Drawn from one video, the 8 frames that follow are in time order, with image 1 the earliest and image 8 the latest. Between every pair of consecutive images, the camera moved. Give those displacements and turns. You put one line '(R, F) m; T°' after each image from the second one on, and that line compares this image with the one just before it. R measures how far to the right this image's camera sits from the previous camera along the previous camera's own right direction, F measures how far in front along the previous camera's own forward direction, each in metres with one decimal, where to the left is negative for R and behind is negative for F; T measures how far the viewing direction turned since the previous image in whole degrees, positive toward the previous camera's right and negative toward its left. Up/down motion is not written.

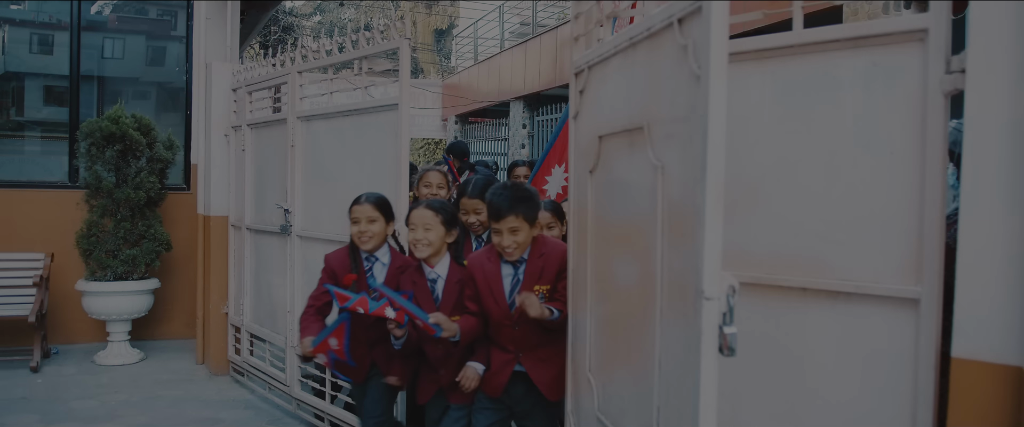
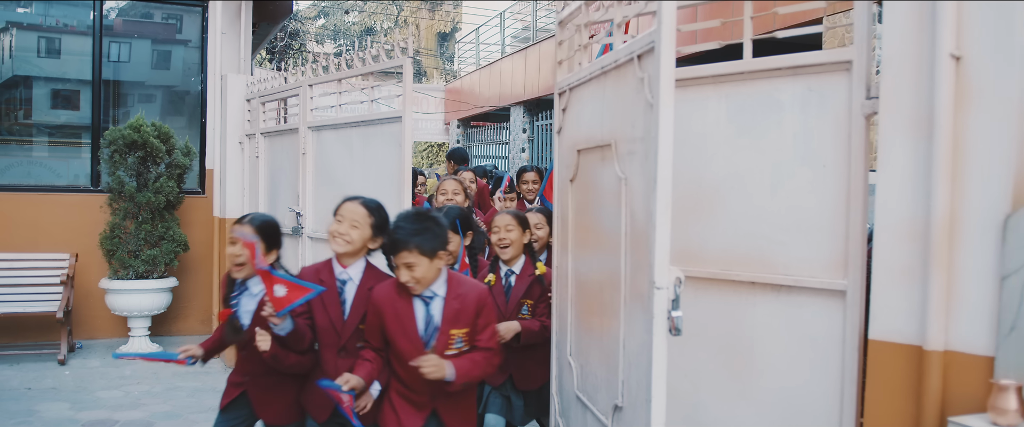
(0.0, -0.4) m; 0°
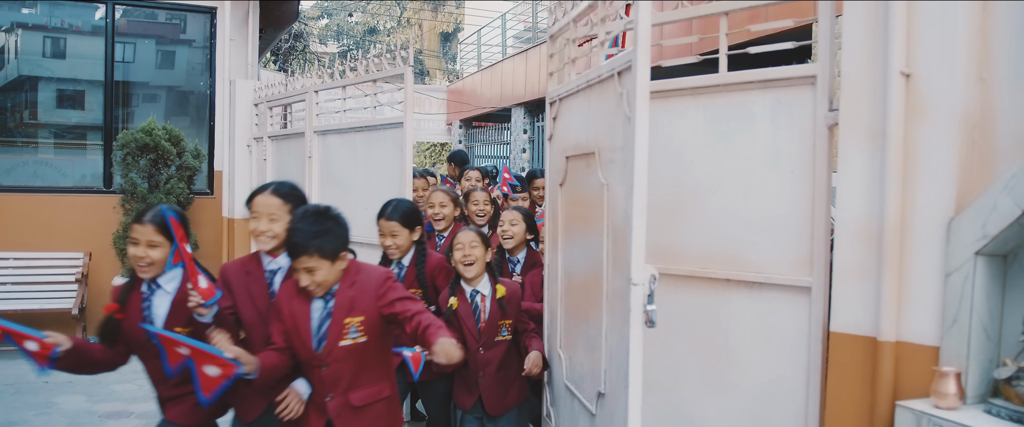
(0.0, -0.2) m; 0°
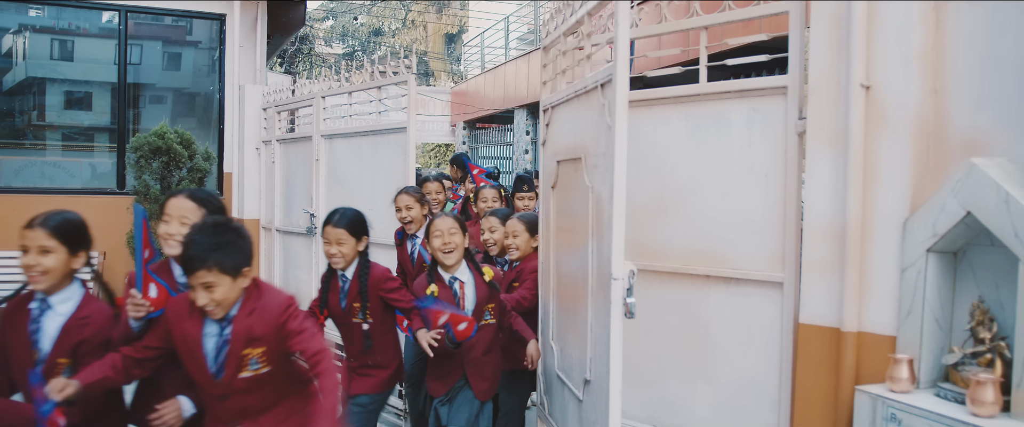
(0.0, -0.2) m; 0°
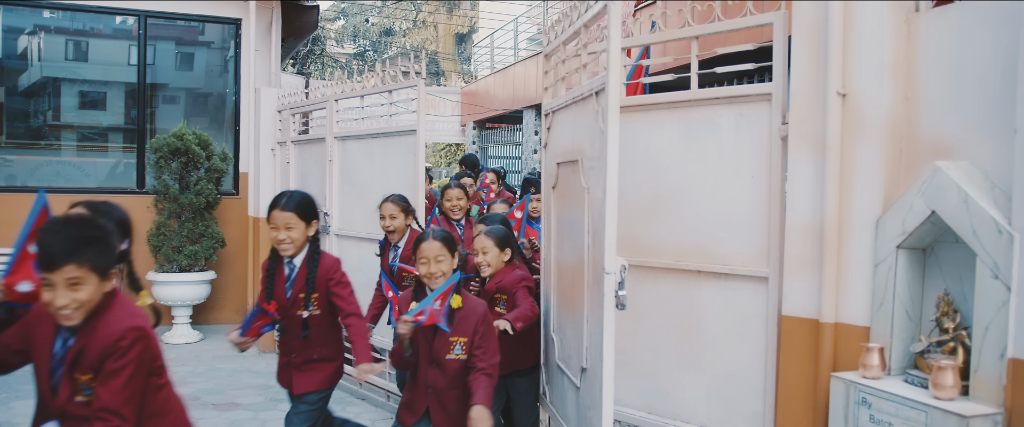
(0.0, -0.2) m; -1°
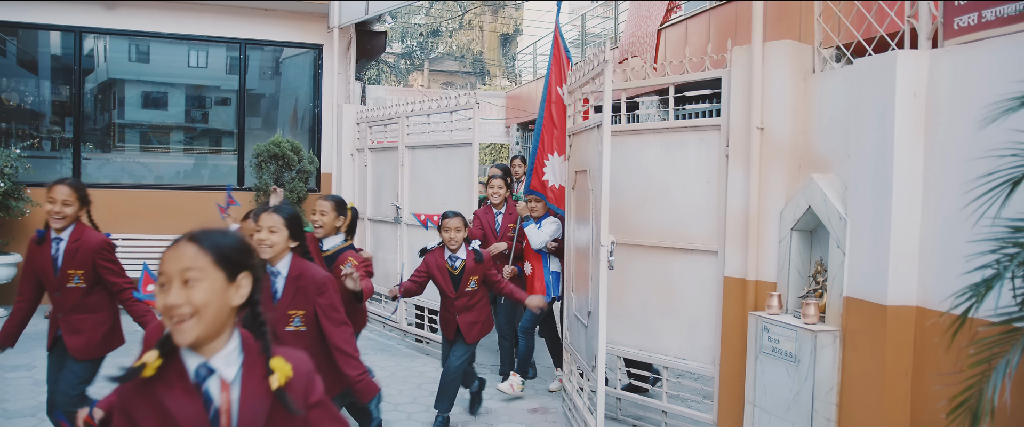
(+0.1, -1.4) m; -3°
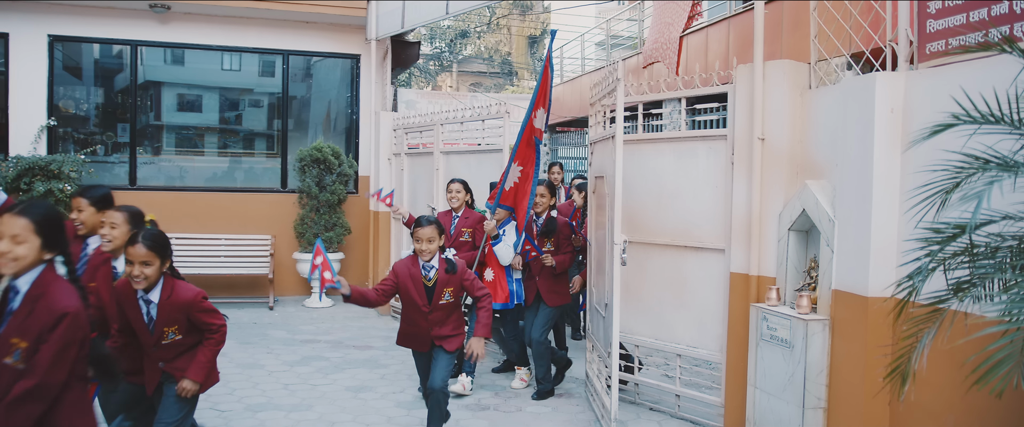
(0.0, -0.5) m; -2°
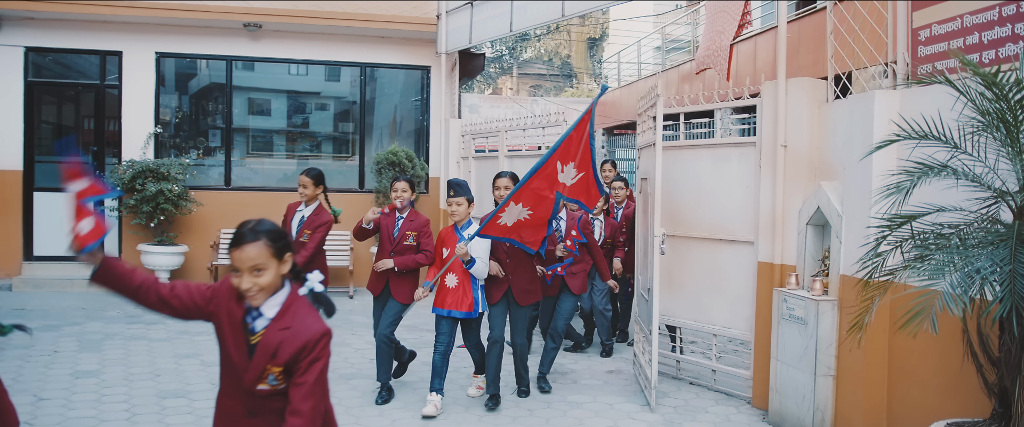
(0.0, -0.8) m; -5°
